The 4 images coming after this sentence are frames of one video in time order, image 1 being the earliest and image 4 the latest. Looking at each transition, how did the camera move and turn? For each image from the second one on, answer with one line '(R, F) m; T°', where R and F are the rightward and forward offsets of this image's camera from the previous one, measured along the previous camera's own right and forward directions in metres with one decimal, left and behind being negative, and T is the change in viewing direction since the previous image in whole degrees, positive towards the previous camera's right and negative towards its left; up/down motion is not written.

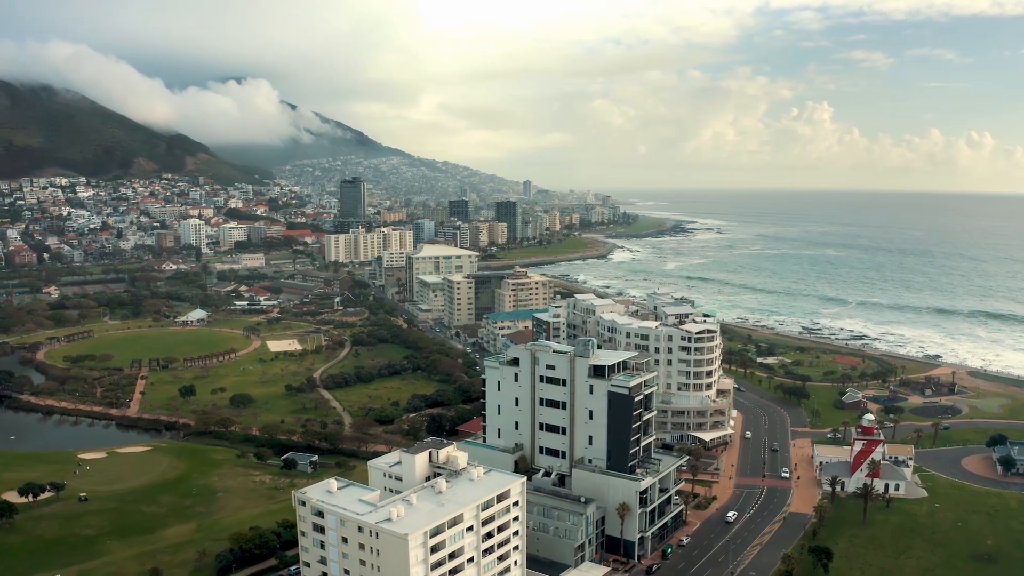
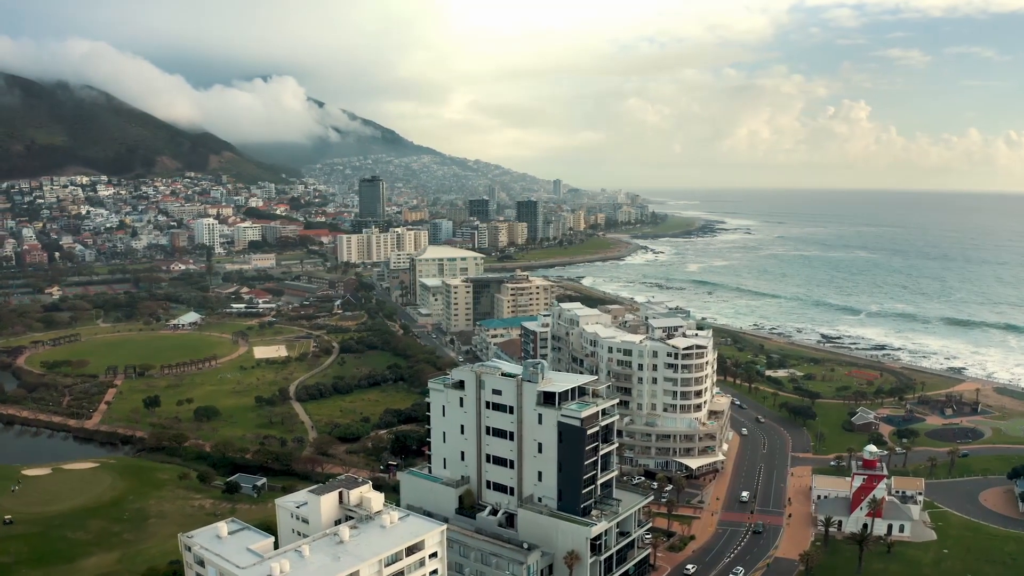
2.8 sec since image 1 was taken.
(+3.5, +3.8) m; -2°
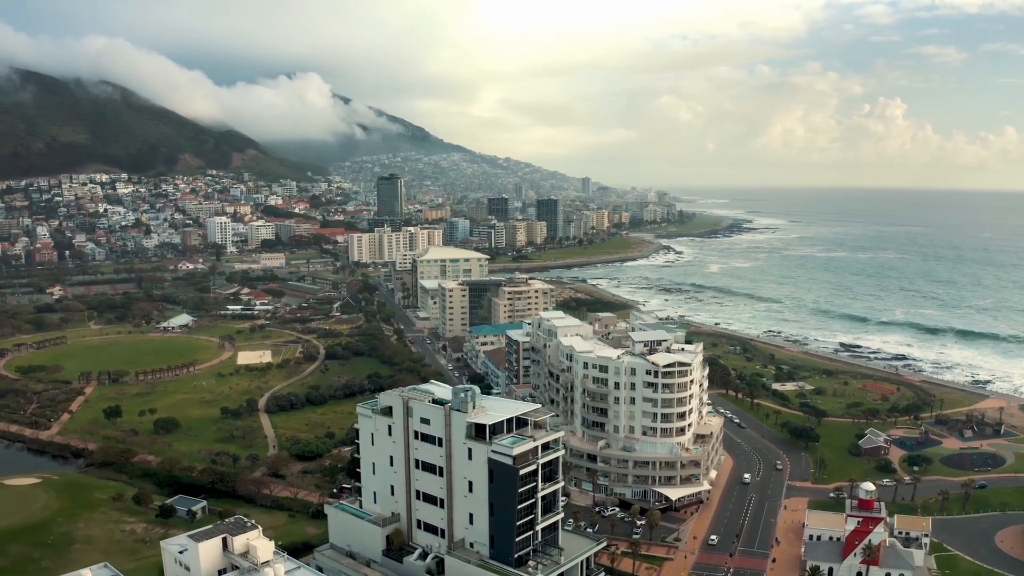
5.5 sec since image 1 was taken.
(+3.4, +3.6) m; -2°
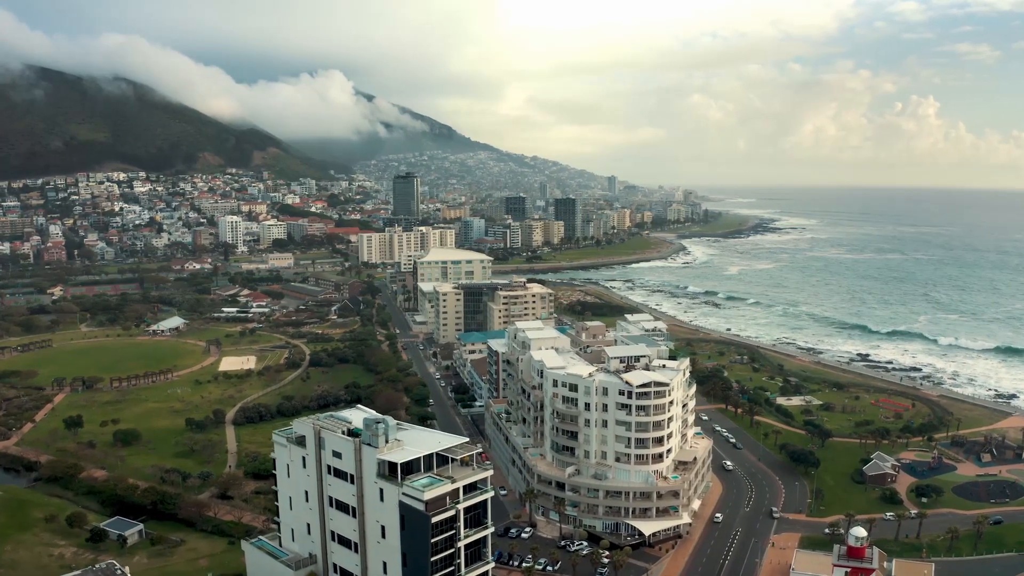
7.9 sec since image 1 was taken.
(+3.1, +3.3) m; -2°
